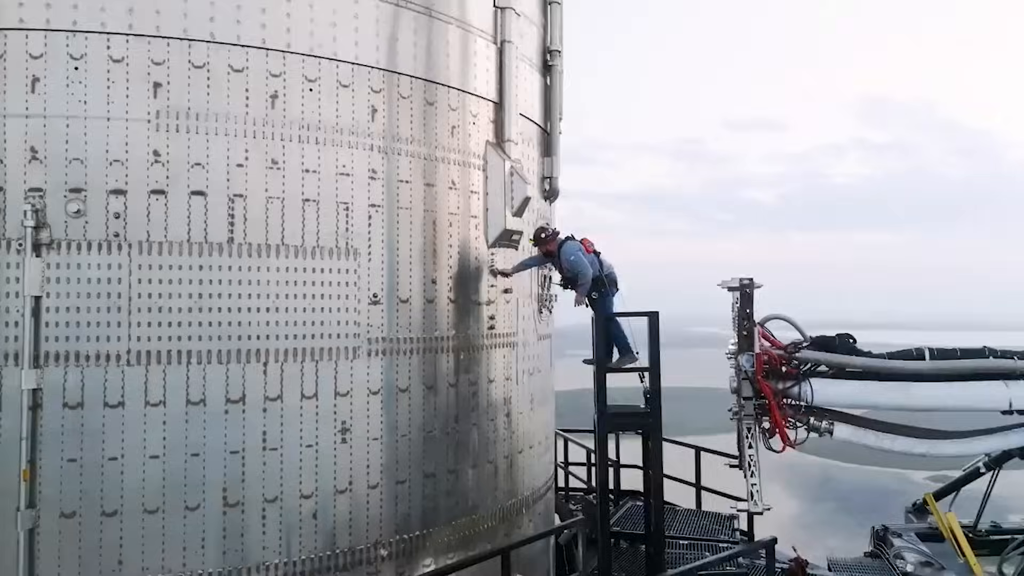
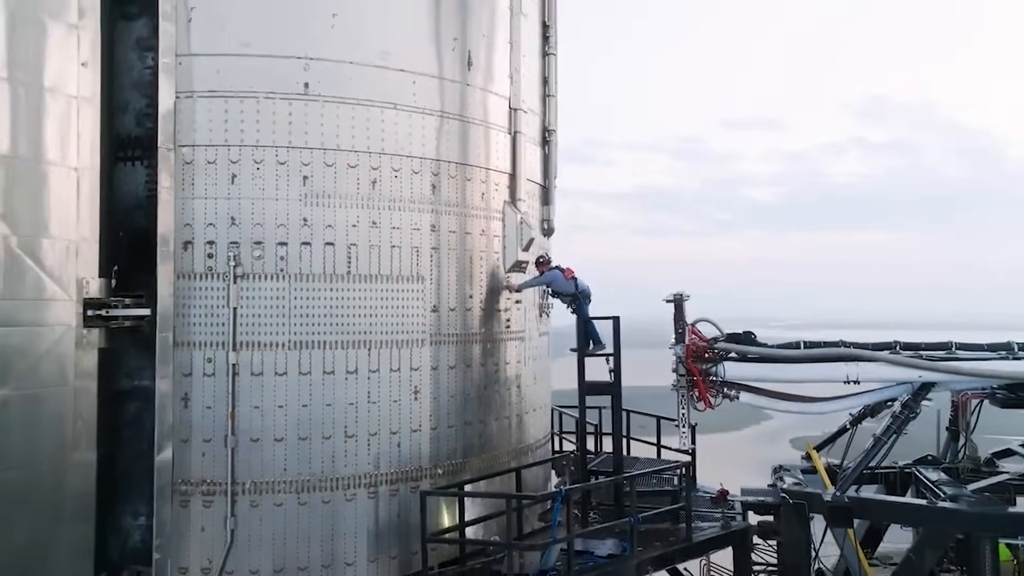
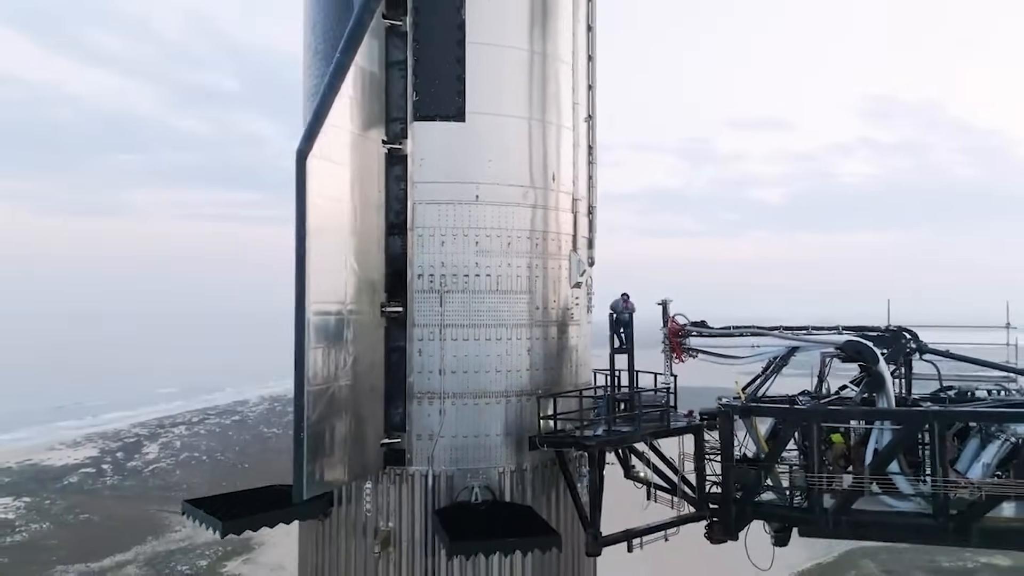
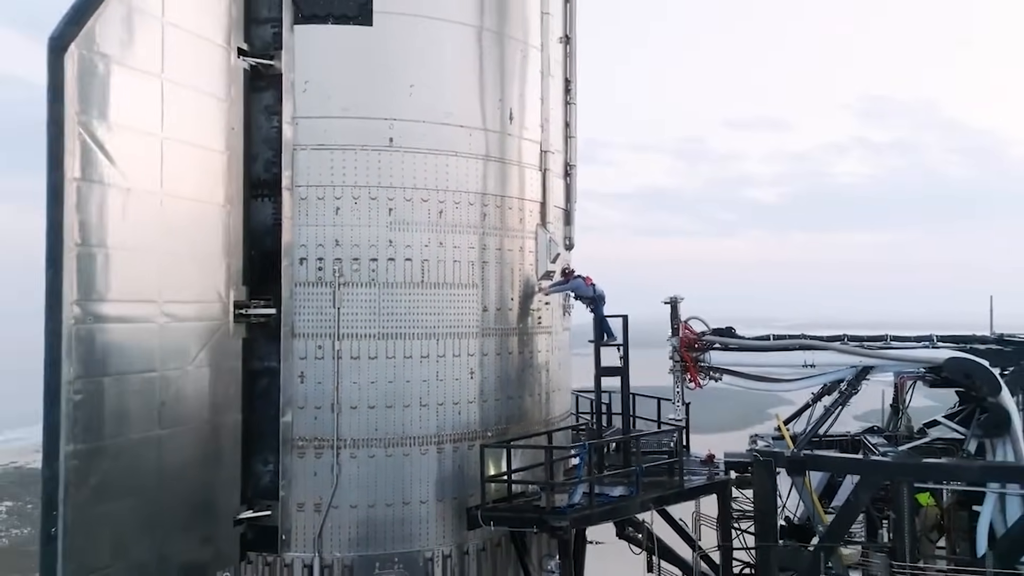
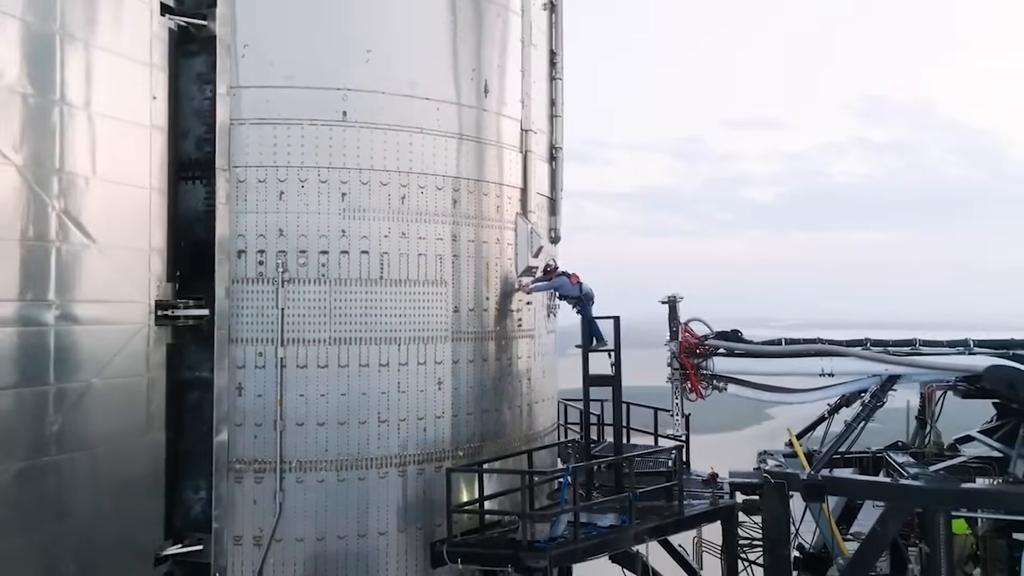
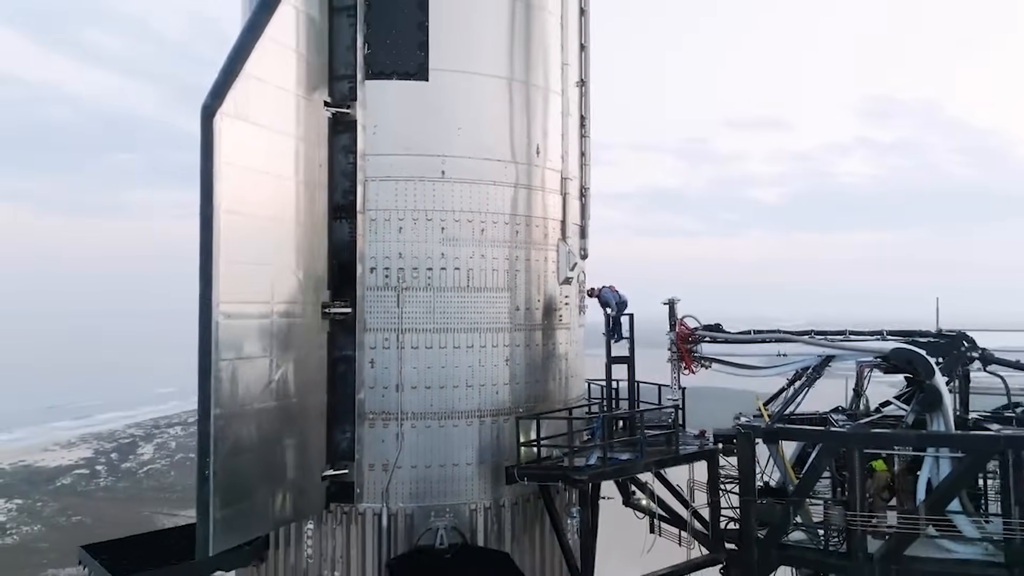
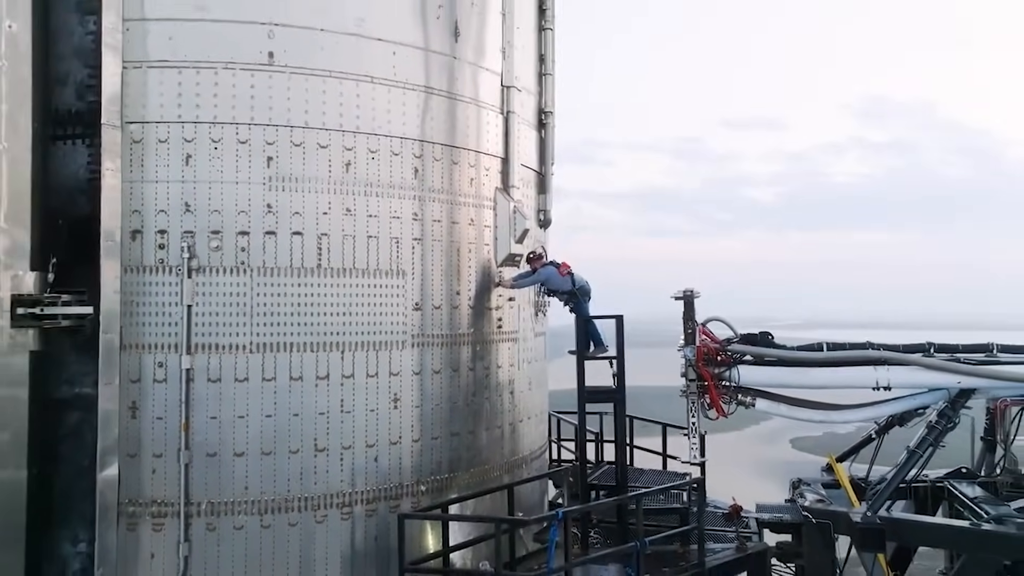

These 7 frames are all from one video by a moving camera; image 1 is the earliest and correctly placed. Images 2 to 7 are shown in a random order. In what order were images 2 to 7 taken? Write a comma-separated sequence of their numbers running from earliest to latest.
7, 2, 5, 4, 6, 3
